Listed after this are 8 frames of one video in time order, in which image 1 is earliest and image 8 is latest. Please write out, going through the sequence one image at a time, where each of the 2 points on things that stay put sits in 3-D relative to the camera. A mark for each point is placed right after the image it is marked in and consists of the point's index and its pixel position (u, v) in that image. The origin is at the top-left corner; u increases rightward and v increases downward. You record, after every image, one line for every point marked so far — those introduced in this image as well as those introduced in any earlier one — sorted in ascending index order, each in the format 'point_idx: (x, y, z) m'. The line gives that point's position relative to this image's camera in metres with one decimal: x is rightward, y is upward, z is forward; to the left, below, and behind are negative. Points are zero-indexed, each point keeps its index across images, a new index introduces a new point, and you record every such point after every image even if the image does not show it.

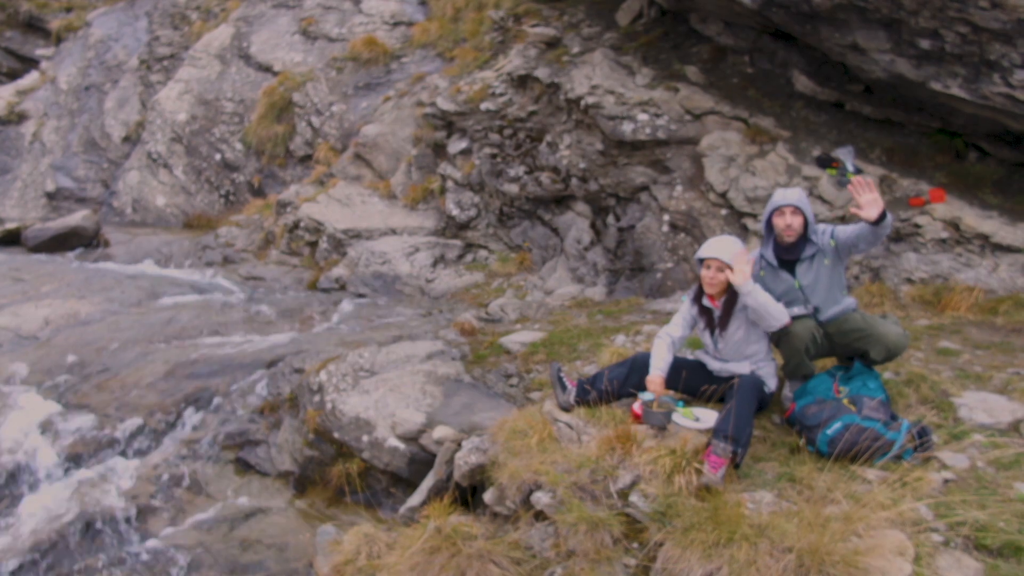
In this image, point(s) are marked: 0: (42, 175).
0: (-6.0, +1.5, +10.8) m
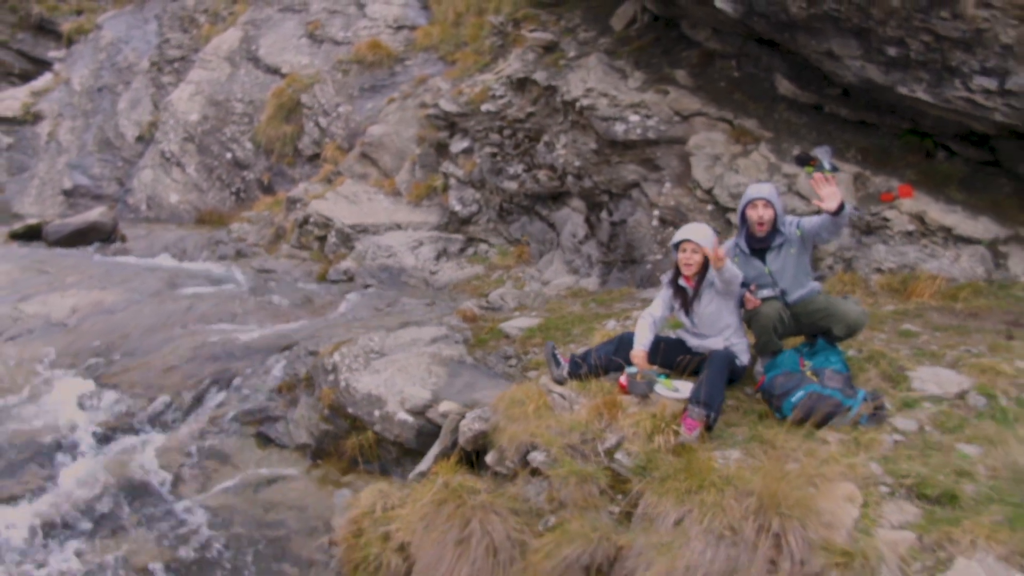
0: (-6.0, +1.5, +11.2) m
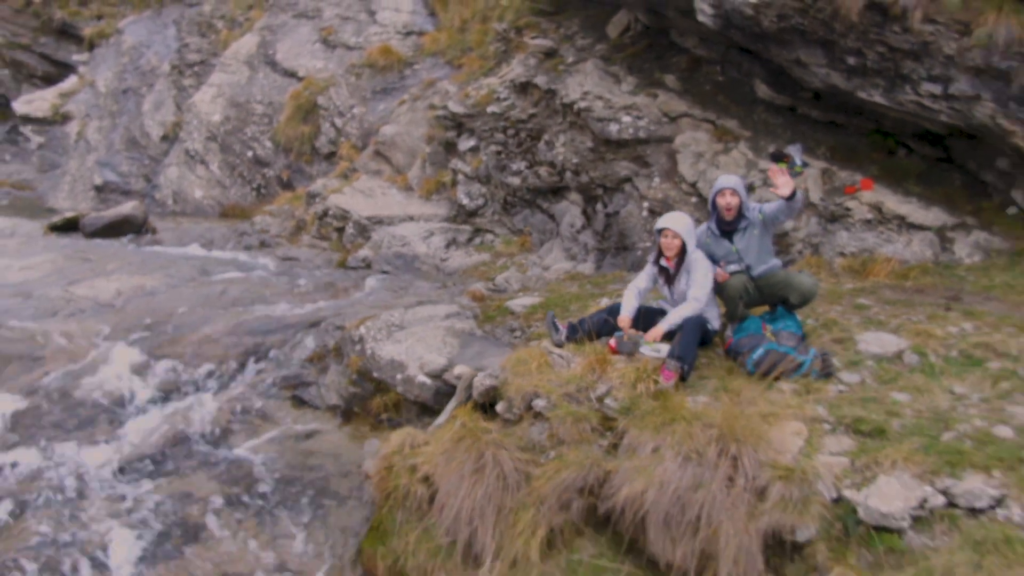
0: (-6.0, +1.7, +11.9) m
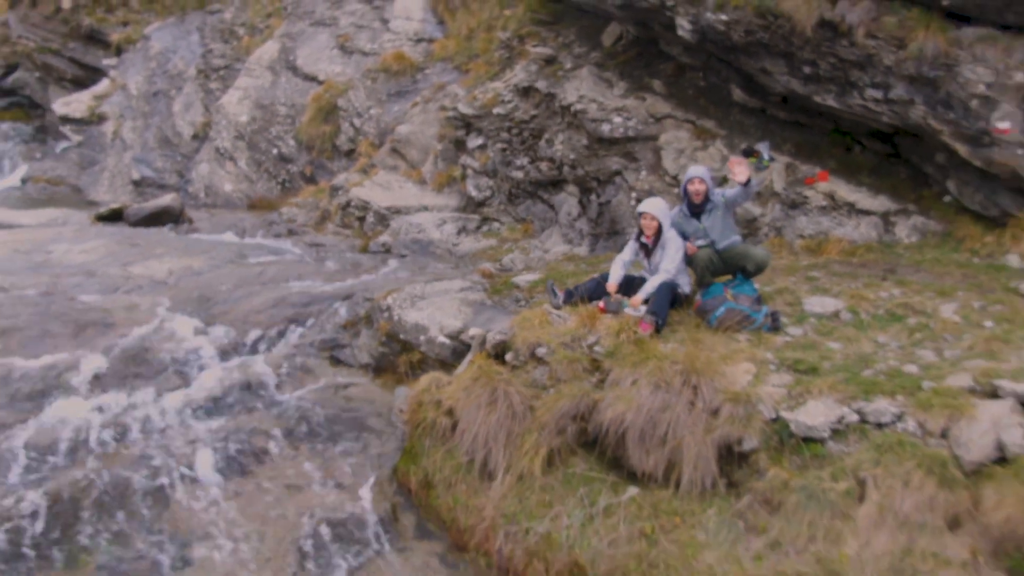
0: (-5.9, +1.9, +12.9) m
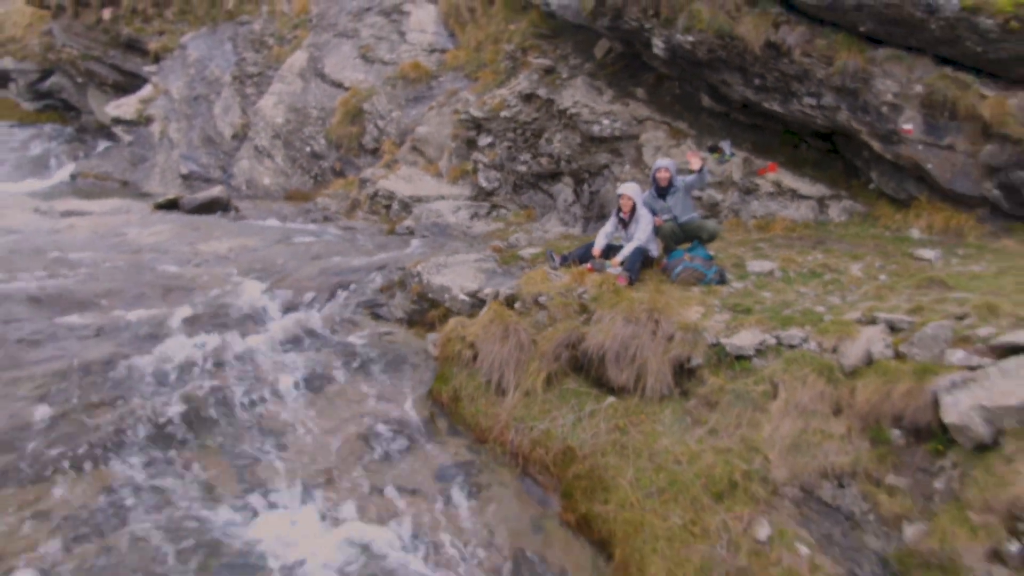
0: (-5.9, +2.2, +14.5) m
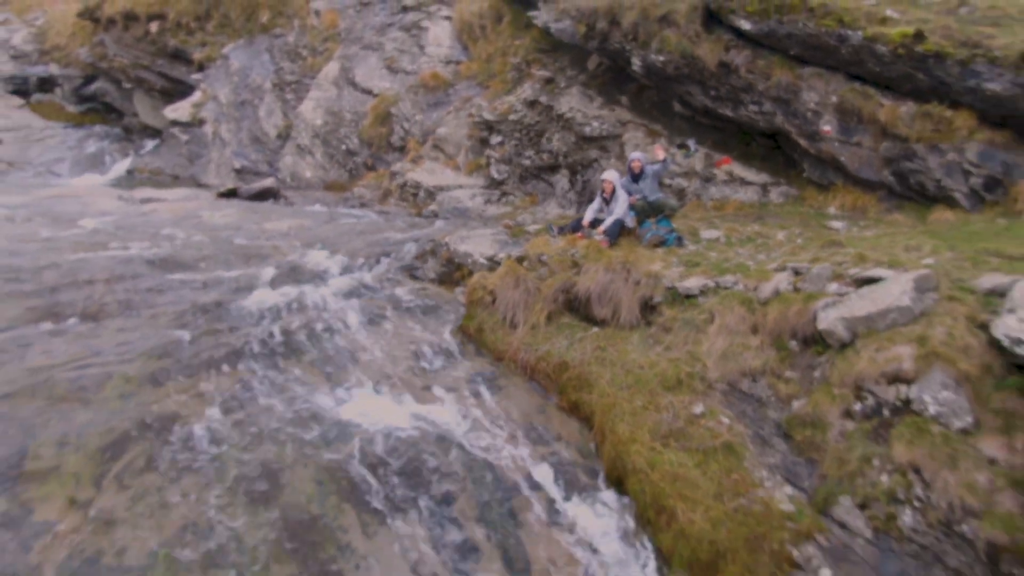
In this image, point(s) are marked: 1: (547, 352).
0: (-5.7, +2.6, +16.8) m
1: (+0.4, -0.6, +8.4) m
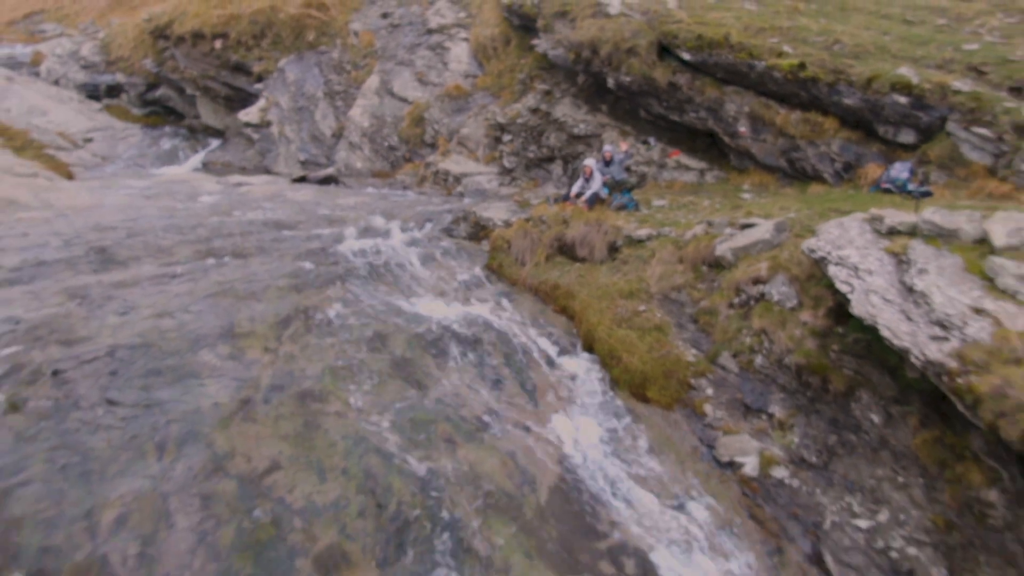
0: (-5.6, +3.4, +21.0) m
1: (+0.5, +0.2, +12.7) m
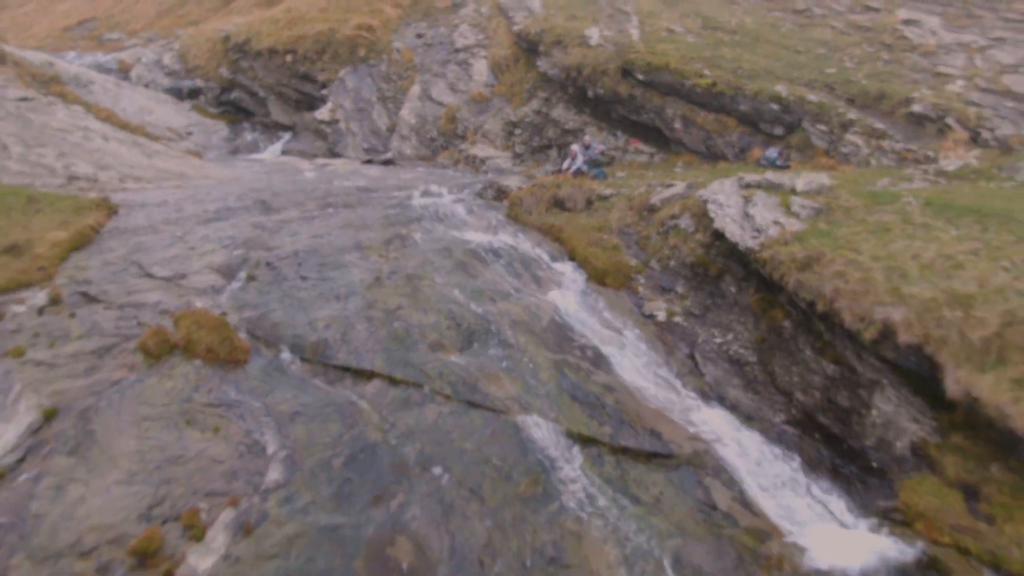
0: (-5.3, +4.9, +28.2) m
1: (+0.8, +1.6, +19.8) m
